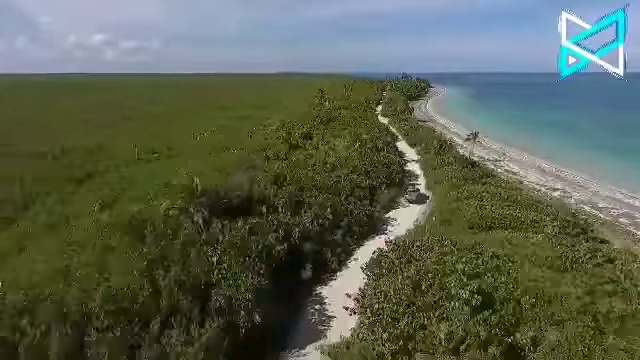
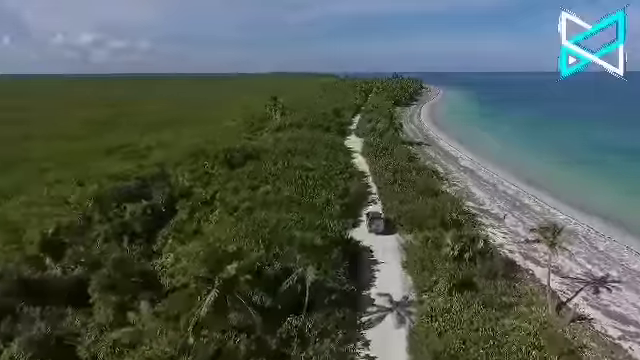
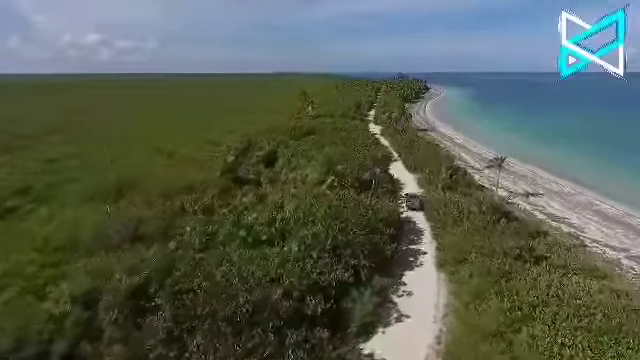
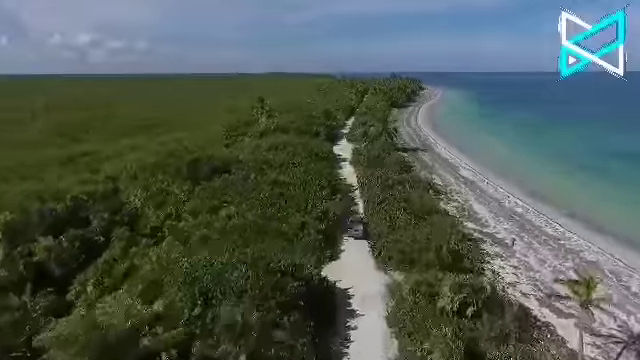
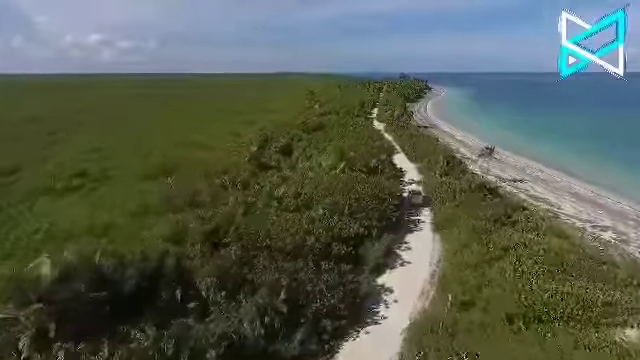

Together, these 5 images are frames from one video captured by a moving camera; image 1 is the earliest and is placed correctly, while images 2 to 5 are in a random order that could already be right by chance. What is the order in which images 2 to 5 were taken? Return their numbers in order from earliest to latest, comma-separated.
5, 3, 2, 4
